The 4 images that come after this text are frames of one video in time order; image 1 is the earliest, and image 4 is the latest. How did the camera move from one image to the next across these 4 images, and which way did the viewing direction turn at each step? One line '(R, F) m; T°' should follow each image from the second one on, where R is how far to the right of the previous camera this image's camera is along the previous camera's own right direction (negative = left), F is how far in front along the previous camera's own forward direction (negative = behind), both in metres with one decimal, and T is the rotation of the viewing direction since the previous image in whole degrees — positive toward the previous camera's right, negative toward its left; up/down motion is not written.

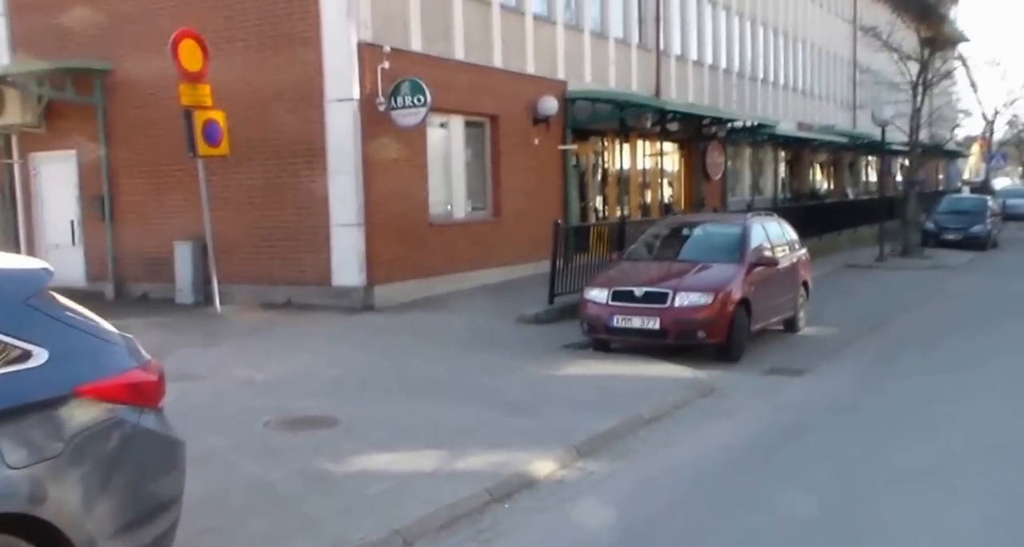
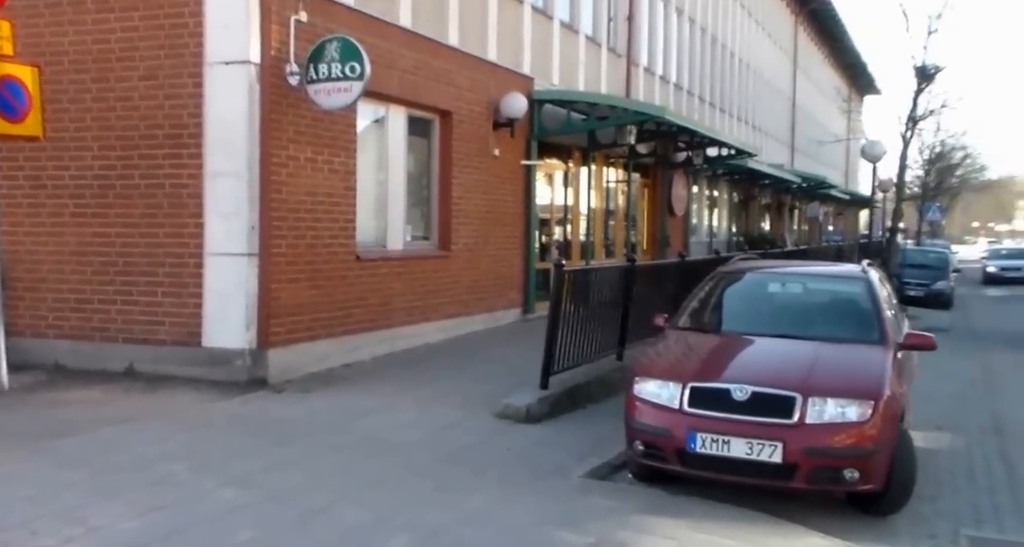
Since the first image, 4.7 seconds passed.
(-0.7, +4.5) m; +6°
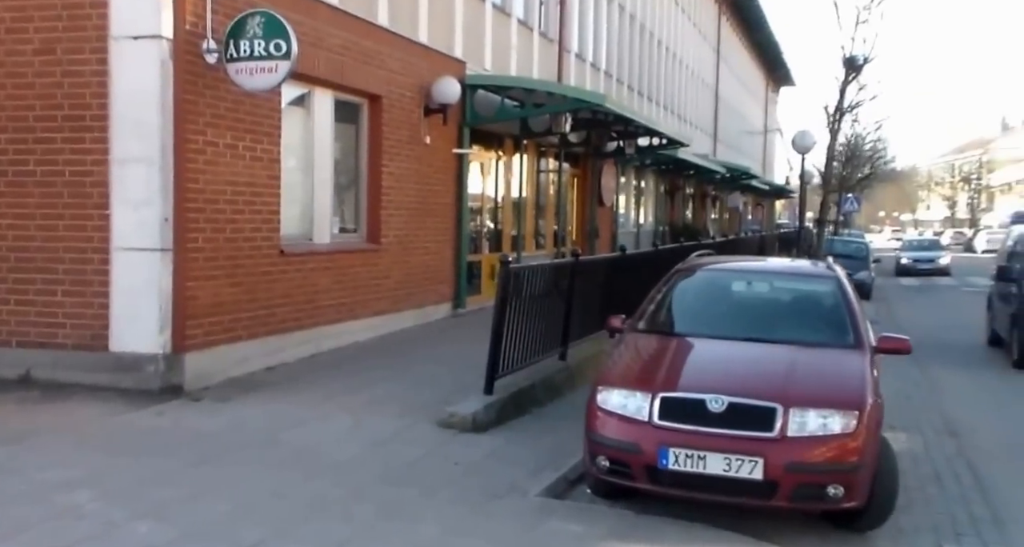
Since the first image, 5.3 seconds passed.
(-0.2, +0.6) m; +5°
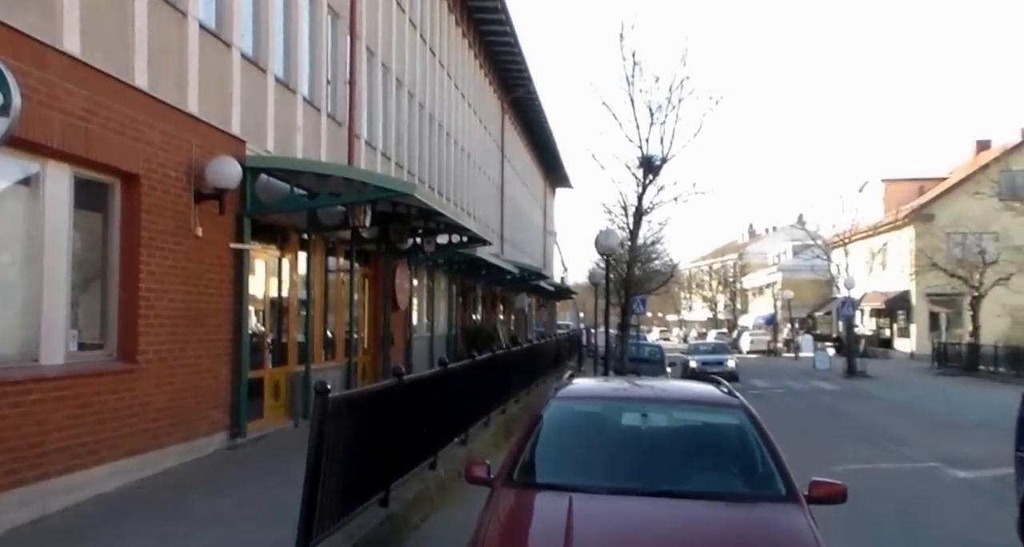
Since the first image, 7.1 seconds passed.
(-0.3, +2.0) m; +14°
